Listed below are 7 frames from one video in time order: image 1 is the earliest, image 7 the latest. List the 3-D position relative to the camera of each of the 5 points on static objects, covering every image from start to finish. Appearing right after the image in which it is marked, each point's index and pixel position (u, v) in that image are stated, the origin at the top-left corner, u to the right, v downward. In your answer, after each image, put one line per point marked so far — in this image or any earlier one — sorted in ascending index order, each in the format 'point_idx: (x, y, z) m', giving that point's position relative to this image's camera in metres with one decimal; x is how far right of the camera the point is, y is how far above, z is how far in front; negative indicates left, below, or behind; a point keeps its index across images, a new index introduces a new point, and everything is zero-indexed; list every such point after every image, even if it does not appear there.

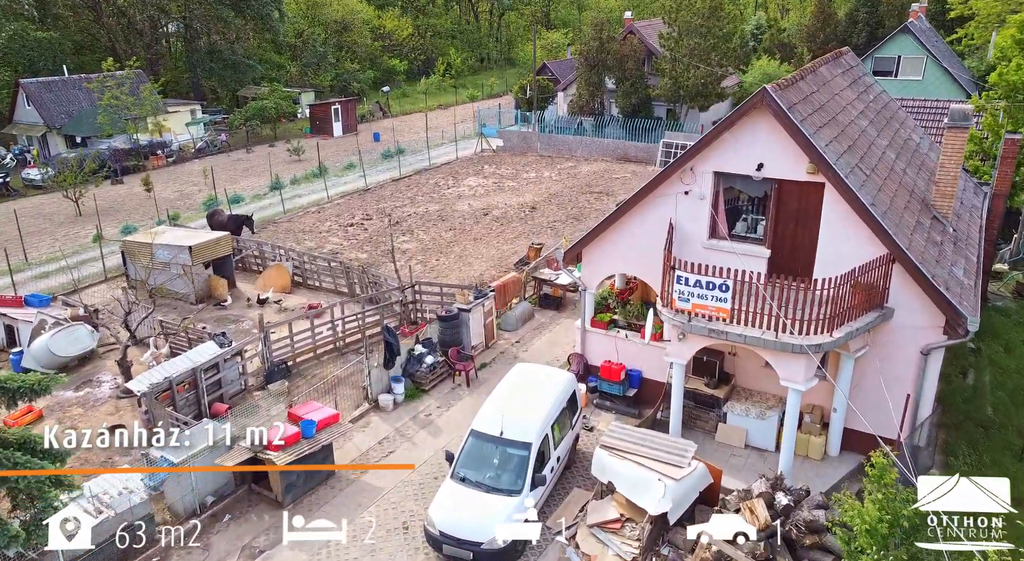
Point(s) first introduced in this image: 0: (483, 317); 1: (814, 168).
0: (-0.7, -0.9, +16.8) m
1: (+5.0, +1.9, +11.8) m
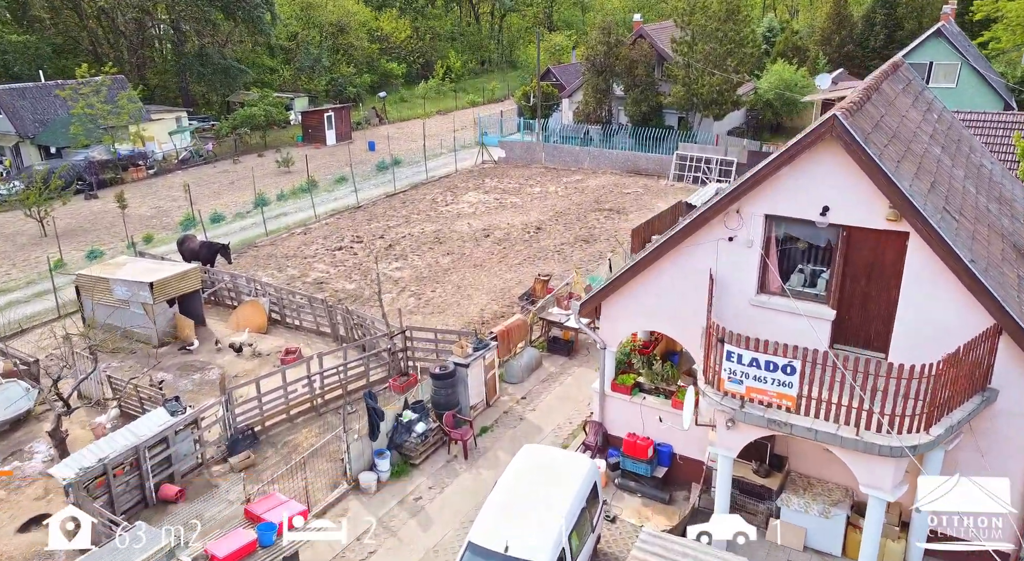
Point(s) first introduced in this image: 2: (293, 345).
0: (-0.6, -1.9, +14.4) m
1: (+5.1, +0.9, +9.4) m
2: (-5.4, -1.6, +17.5) m
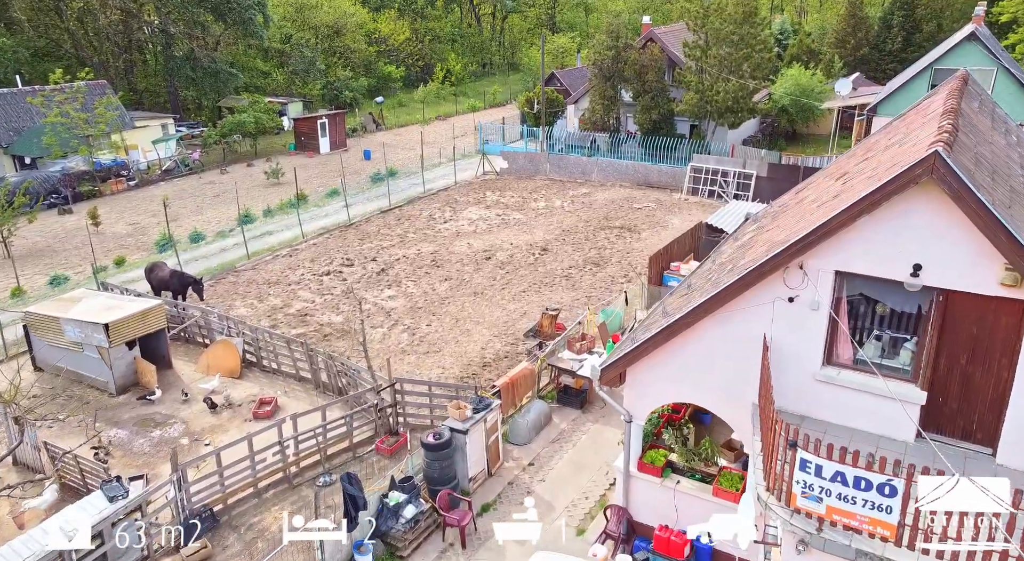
0: (-0.5, -2.7, +12.4) m
1: (+5.2, 0.0, +7.4) m
2: (-5.3, -2.5, +15.4) m
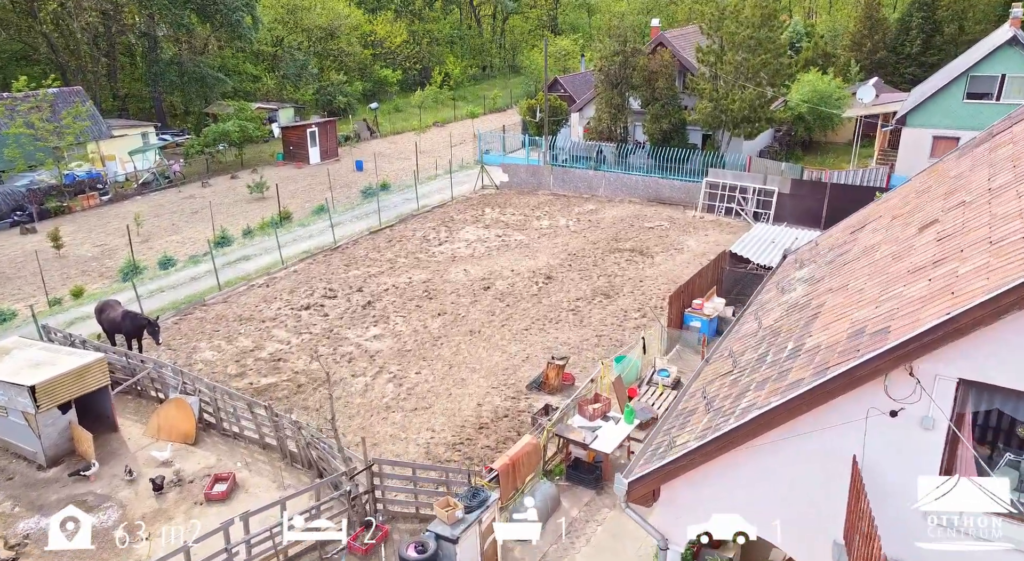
0: (-0.5, -3.7, +10.1) m
1: (+5.2, -0.9, +5.1) m
2: (-5.3, -3.4, +13.1) m
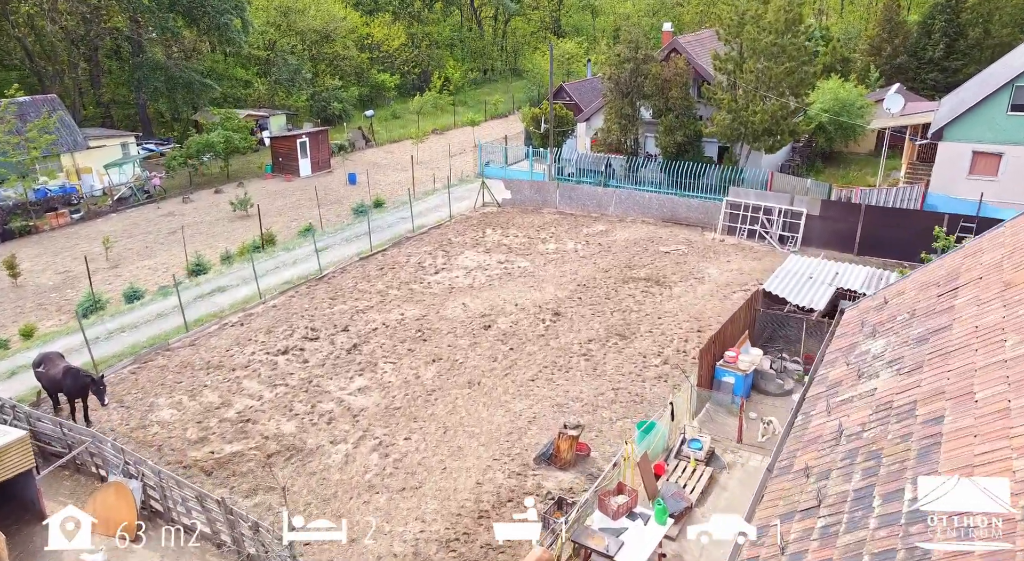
0: (-0.4, -4.7, +7.7) m
1: (+5.3, -2.0, +2.7) m
2: (-5.2, -4.4, +10.8) m
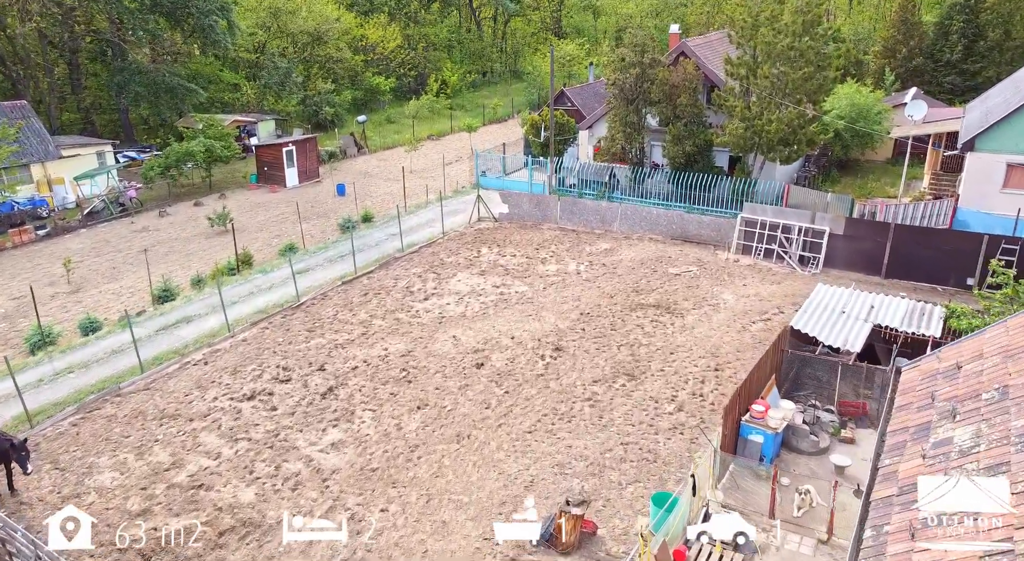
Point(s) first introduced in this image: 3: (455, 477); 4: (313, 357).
0: (-0.5, -5.5, +5.7) m
1: (+5.2, -2.7, +0.7) m
2: (-5.3, -5.2, +8.8) m
3: (-1.1, -3.6, +13.1) m
4: (-4.9, -1.8, +17.4) m
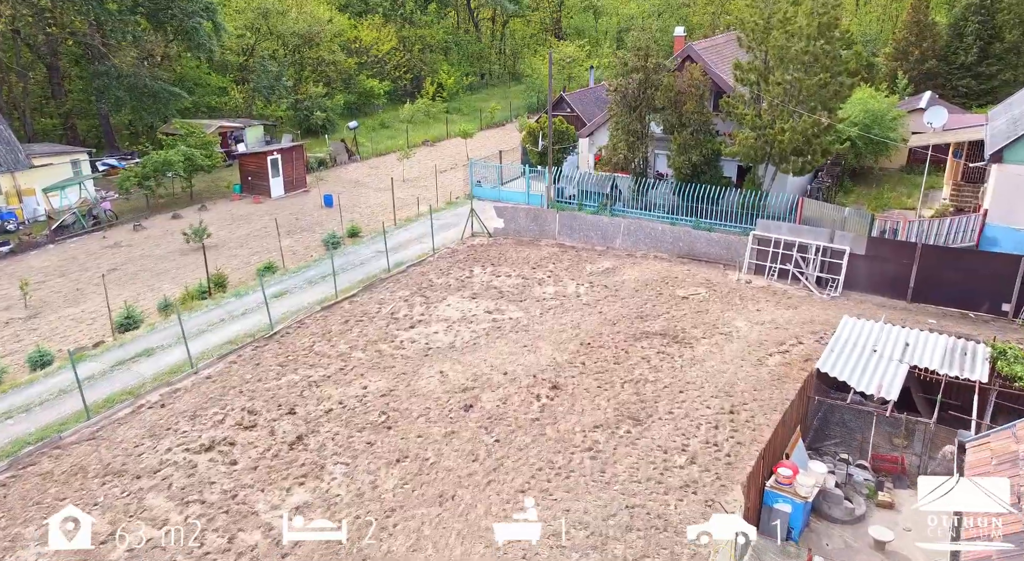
0: (-0.7, -6.2, +4.0) m
1: (+5.0, -3.4, -1.0) m
2: (-5.5, -5.9, +7.1) m
3: (-1.2, -4.3, +11.3) m
4: (-5.1, -2.6, +15.7) m
